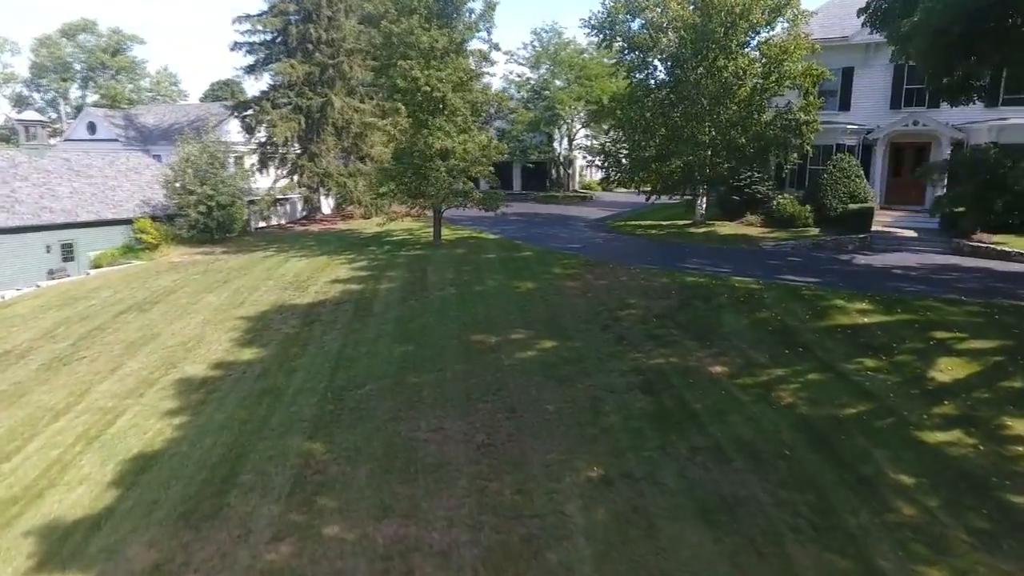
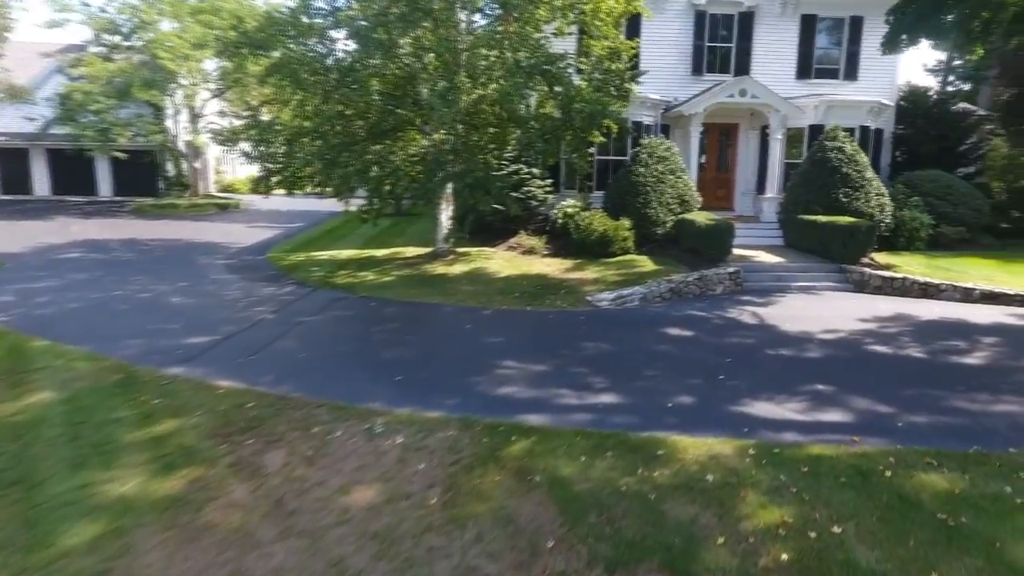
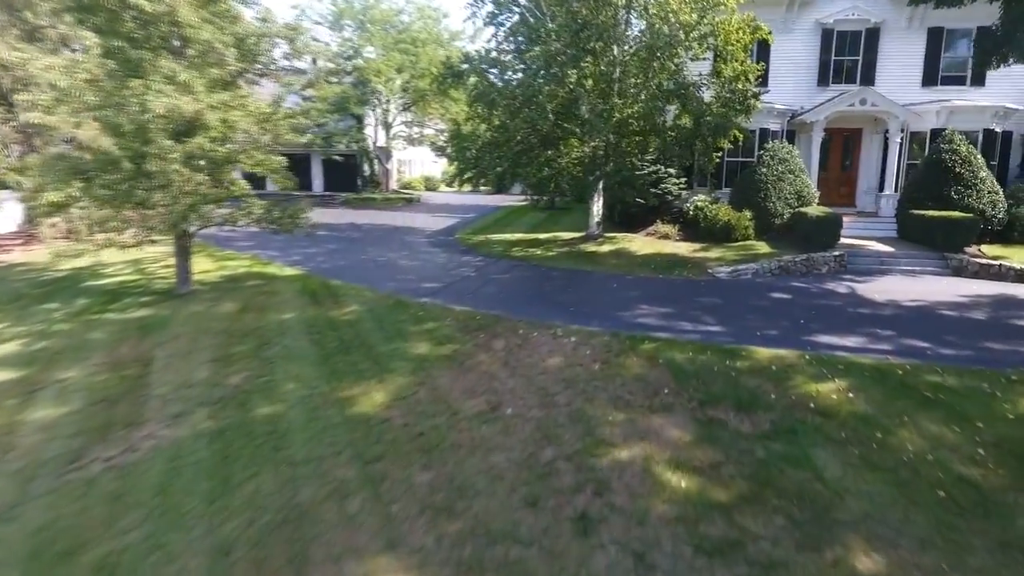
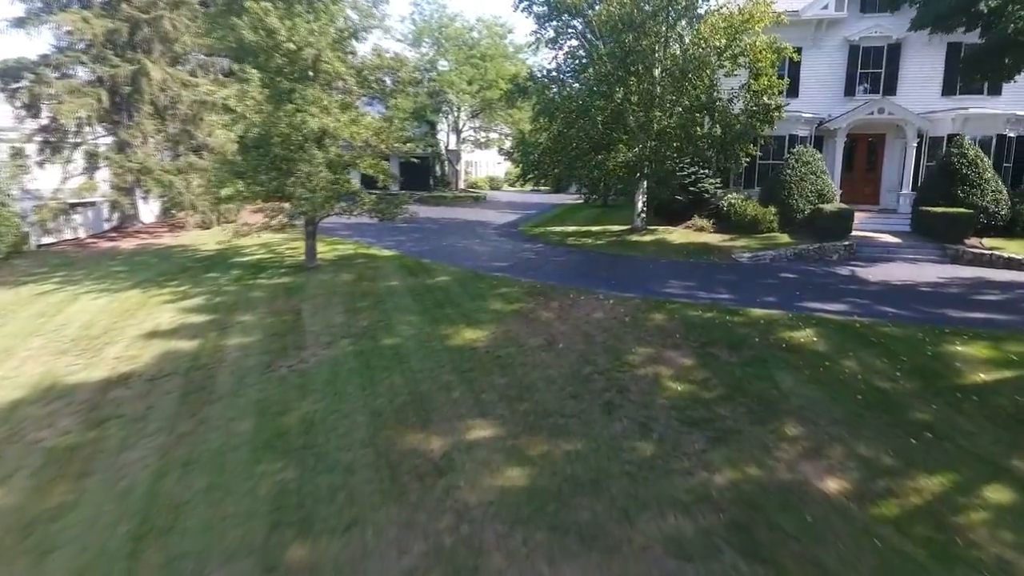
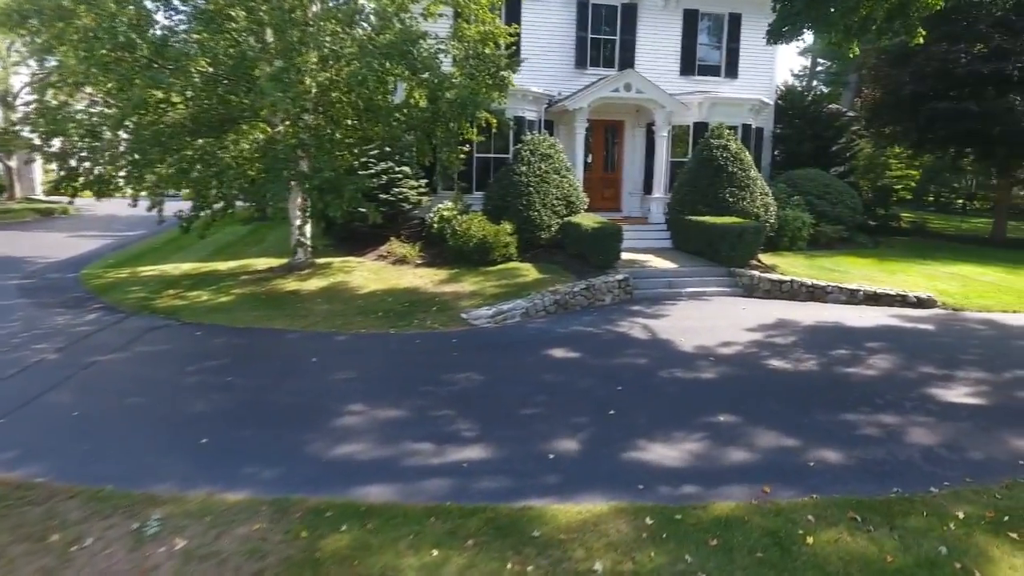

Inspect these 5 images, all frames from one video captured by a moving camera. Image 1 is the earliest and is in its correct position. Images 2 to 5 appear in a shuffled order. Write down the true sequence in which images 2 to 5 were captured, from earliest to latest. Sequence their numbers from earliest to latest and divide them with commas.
4, 3, 2, 5
